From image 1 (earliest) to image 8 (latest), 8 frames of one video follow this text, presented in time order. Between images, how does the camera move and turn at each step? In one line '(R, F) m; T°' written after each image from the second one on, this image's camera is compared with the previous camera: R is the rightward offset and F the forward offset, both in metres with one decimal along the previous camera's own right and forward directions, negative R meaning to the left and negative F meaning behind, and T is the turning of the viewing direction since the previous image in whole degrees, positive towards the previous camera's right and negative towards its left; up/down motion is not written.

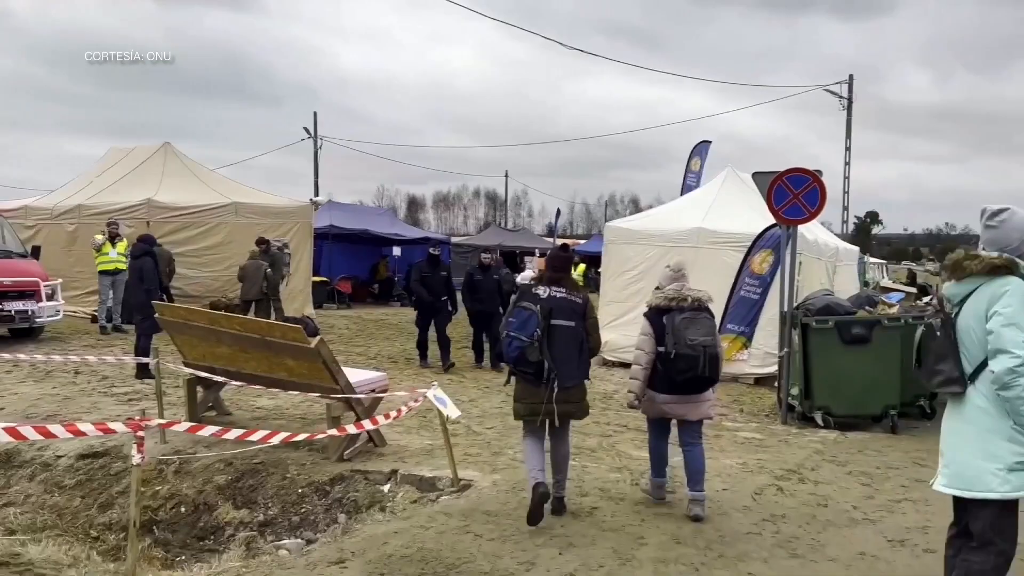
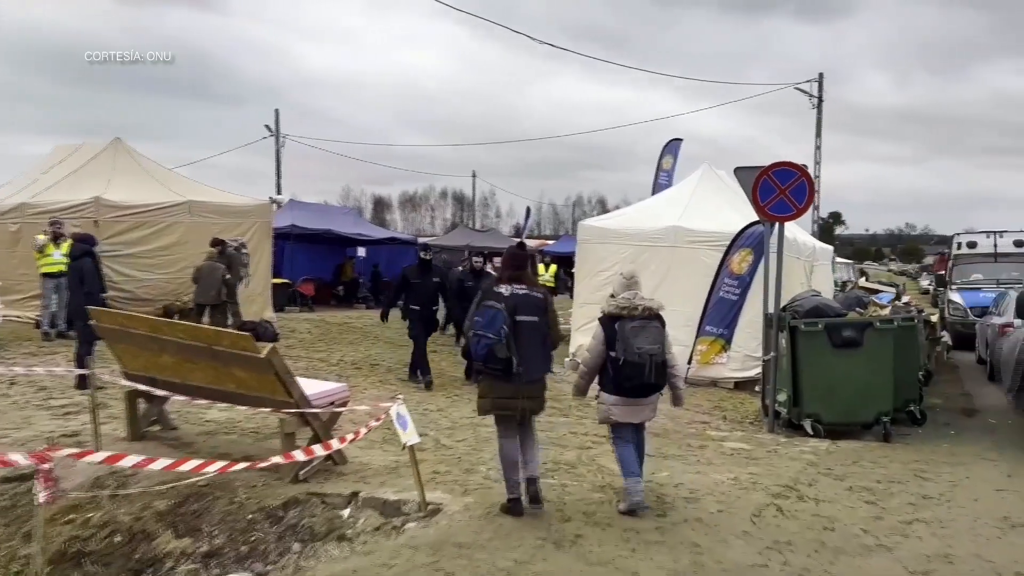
(0.0, +0.6) m; +2°
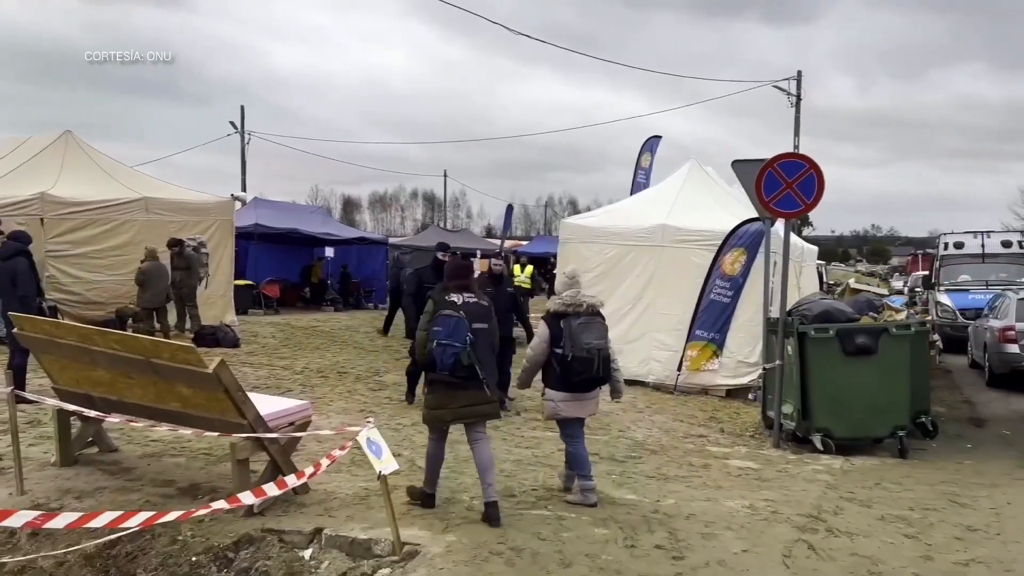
(-0.1, +0.8) m; +2°
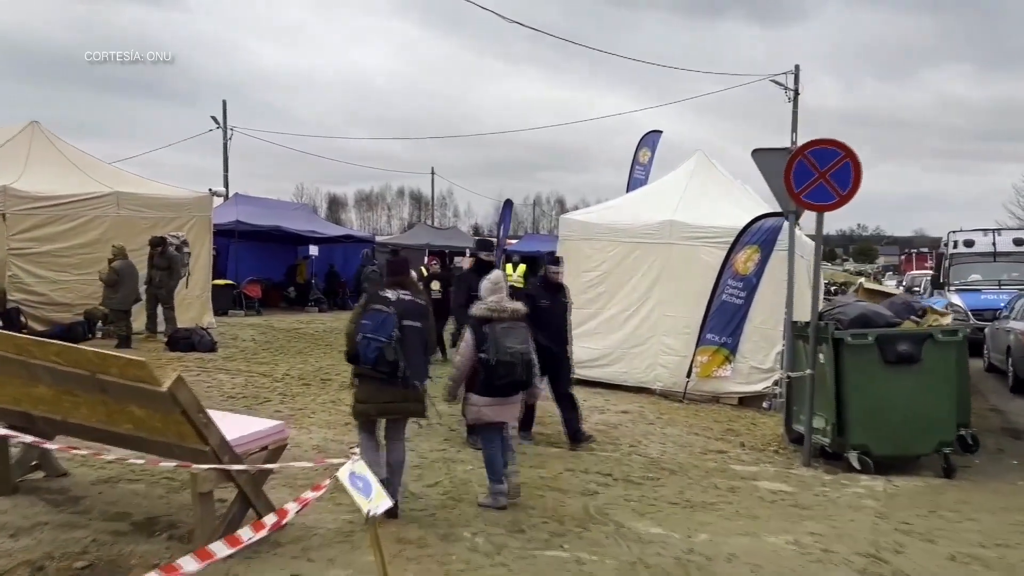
(-0.1, +0.8) m; +1°
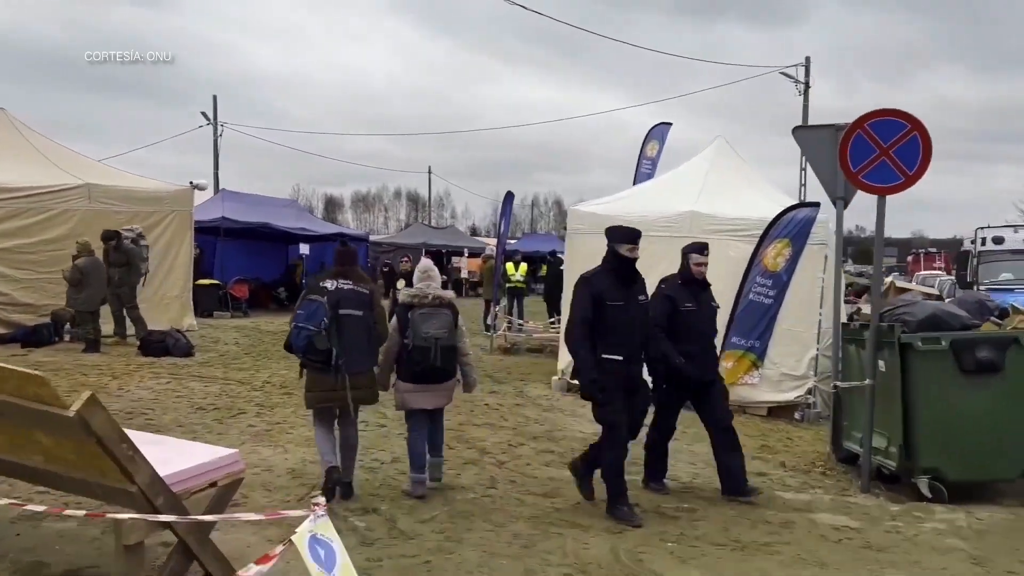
(-0.1, +1.0) m; 0°
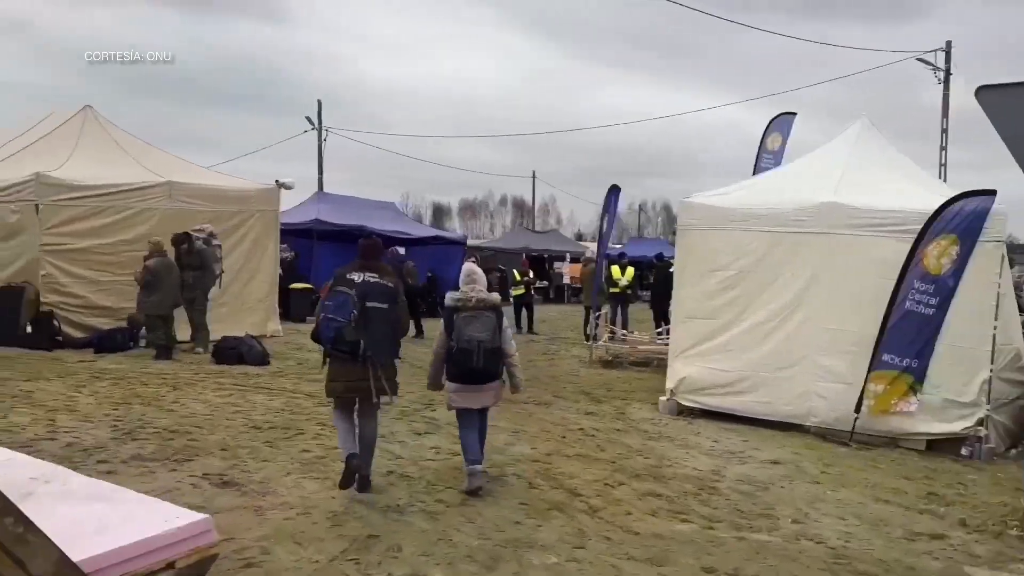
(+0.1, +1.3) m; -7°
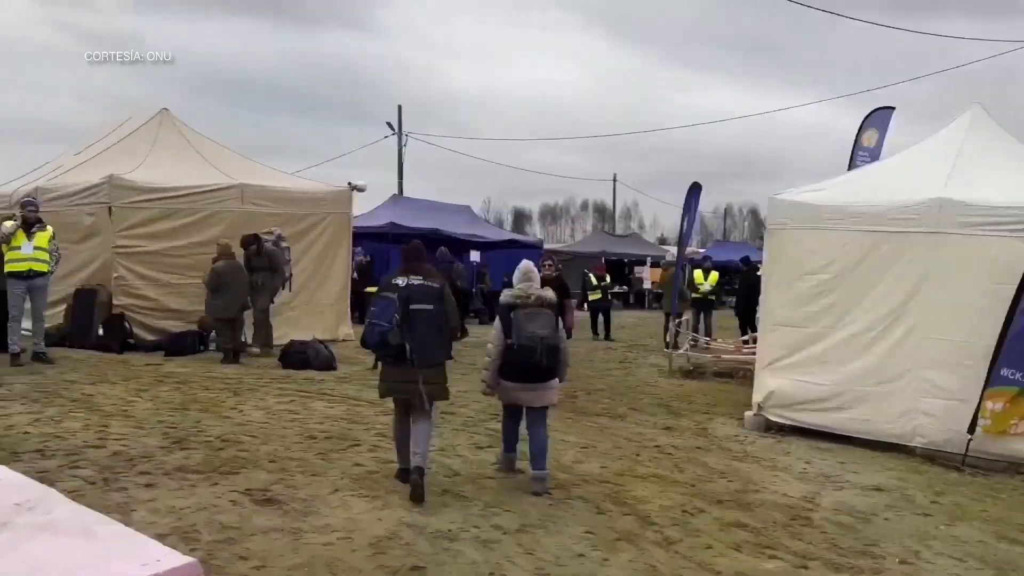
(+0.1, +0.5) m; -5°
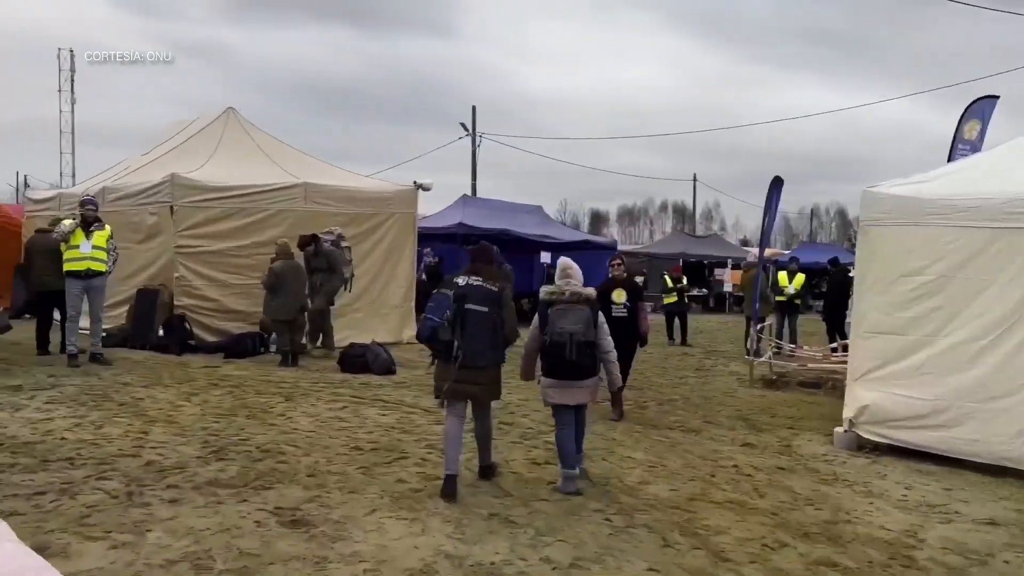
(+0.1, +0.6) m; -5°
